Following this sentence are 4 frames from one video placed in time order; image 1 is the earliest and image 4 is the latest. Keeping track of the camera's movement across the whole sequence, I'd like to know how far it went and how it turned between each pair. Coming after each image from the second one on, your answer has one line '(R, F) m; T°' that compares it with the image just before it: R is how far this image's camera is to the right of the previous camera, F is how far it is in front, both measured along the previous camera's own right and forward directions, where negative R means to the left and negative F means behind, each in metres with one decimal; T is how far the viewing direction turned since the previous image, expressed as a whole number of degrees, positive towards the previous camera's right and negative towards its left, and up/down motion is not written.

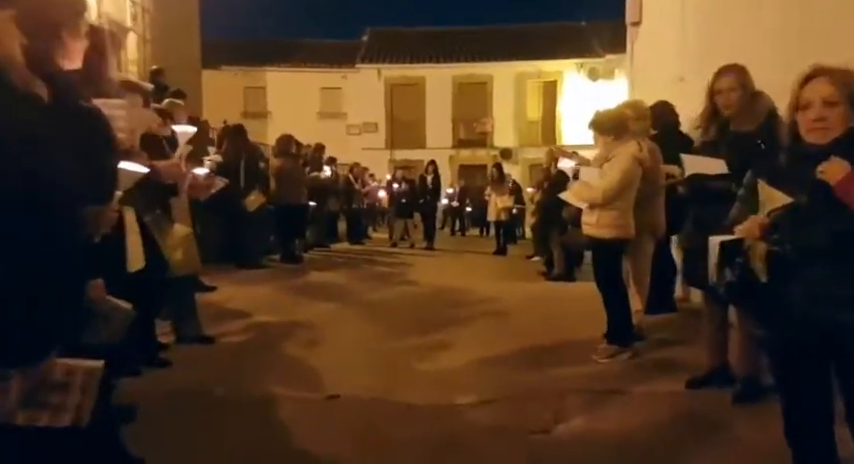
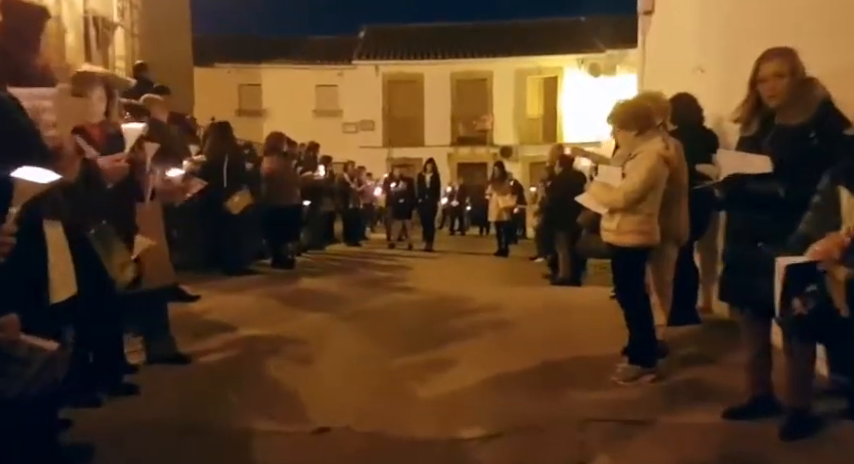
(0.0, +0.6) m; 0°
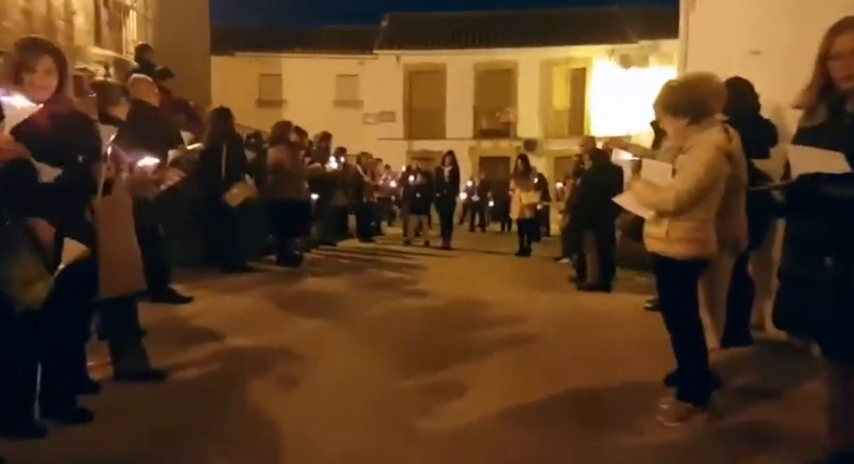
(+0.1, +0.8) m; -2°
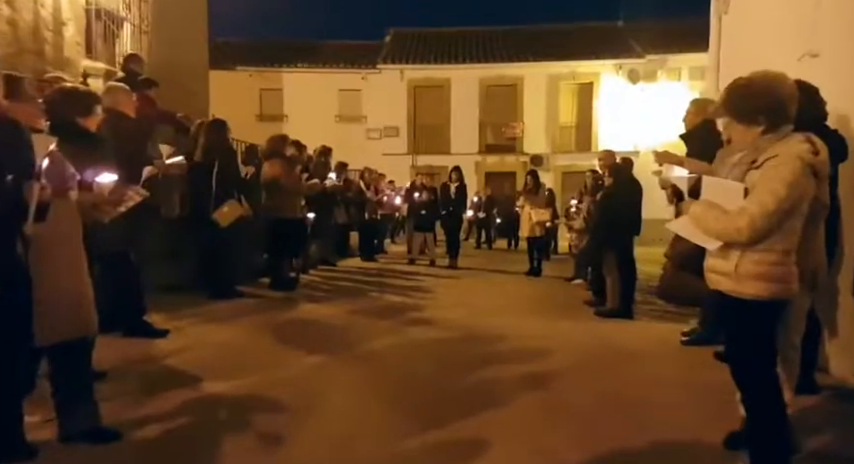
(0.0, +0.8) m; 0°
